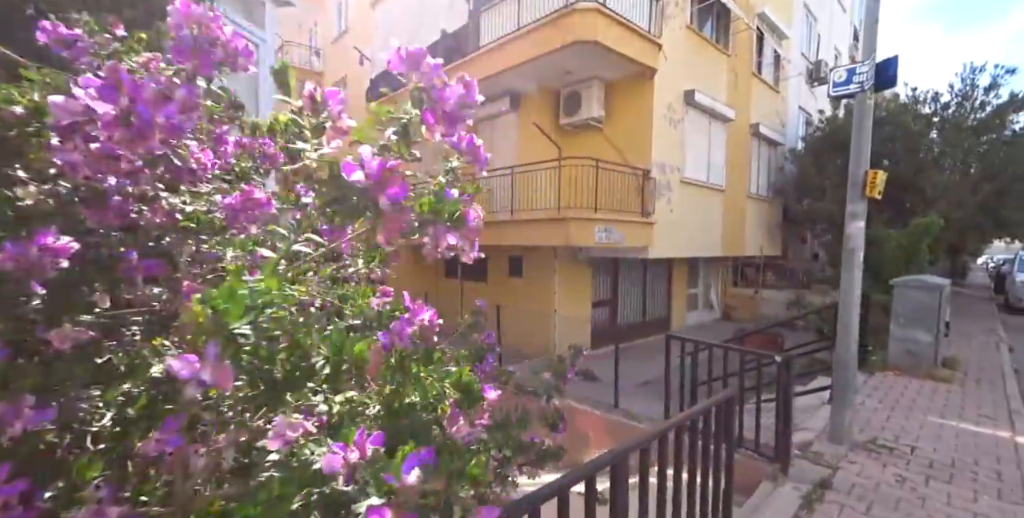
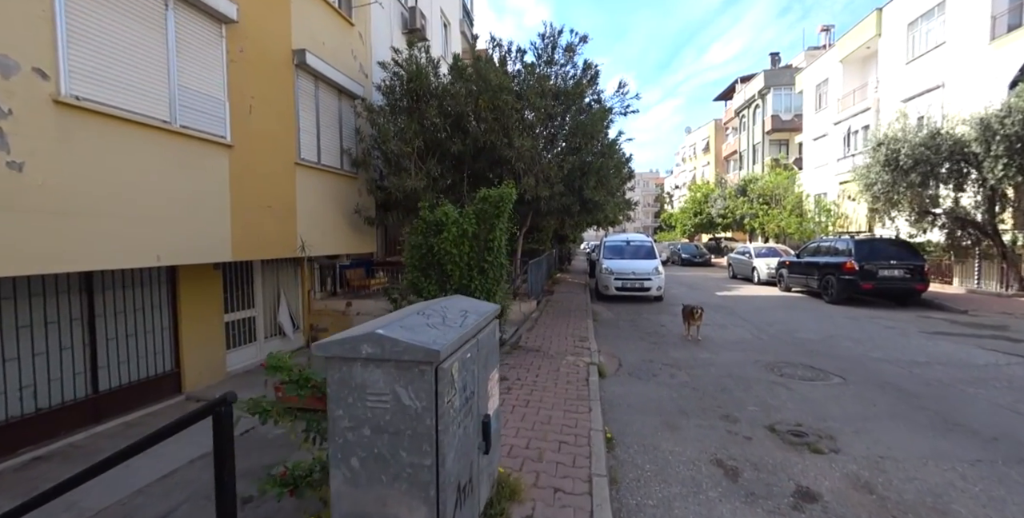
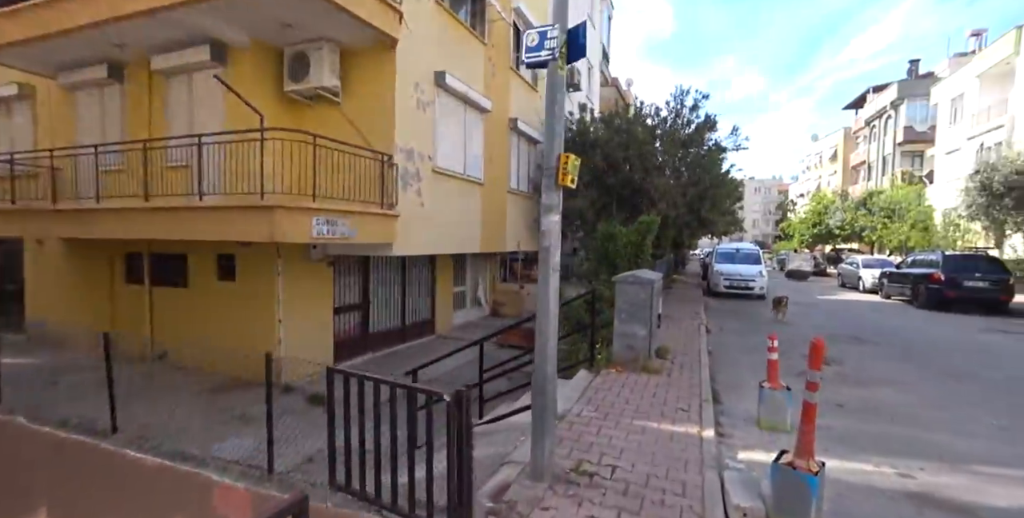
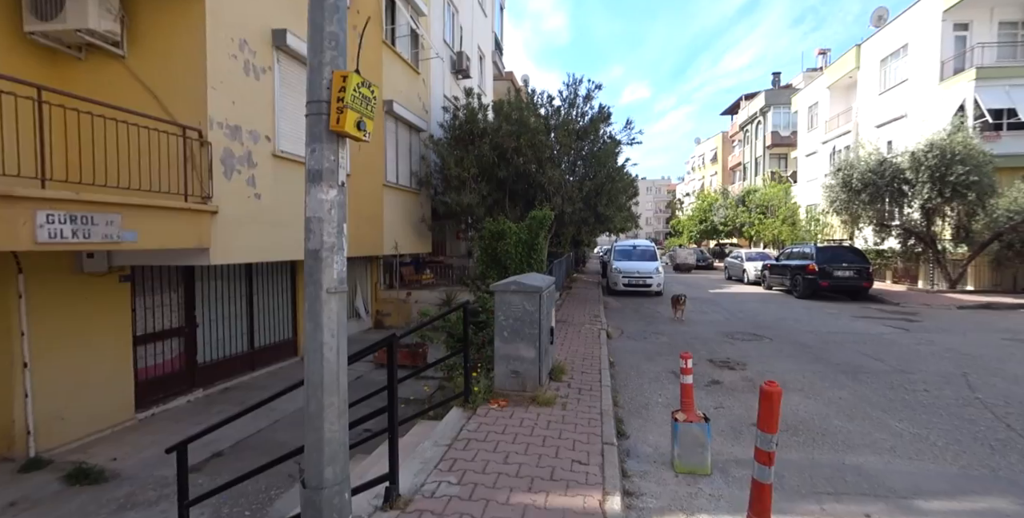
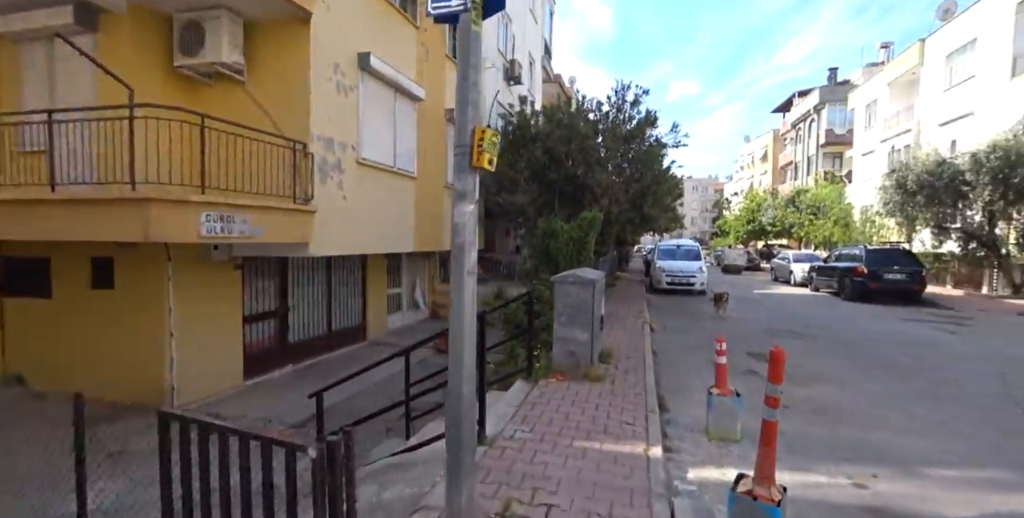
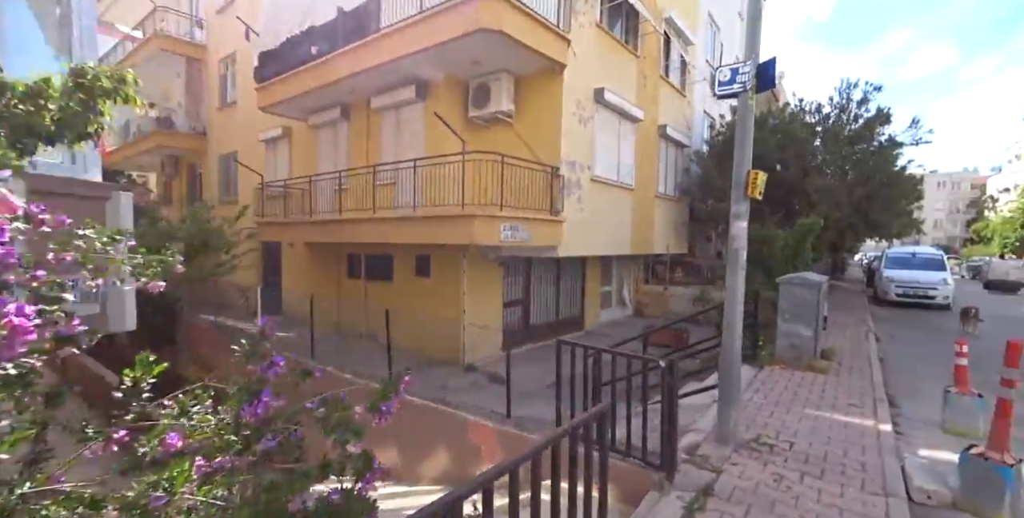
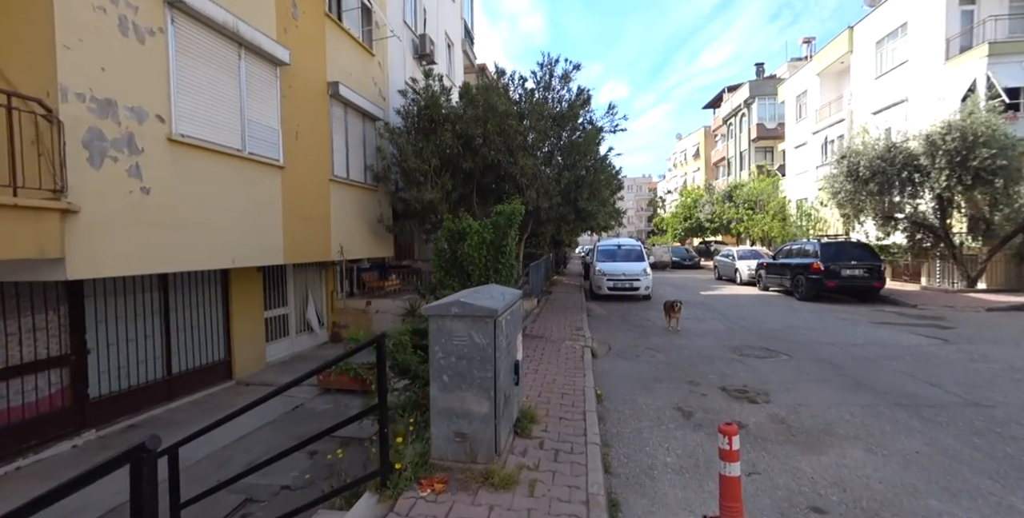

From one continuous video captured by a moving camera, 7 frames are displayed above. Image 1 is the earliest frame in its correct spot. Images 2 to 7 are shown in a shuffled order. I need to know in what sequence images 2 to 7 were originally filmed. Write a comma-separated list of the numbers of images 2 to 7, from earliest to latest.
6, 3, 5, 4, 7, 2
